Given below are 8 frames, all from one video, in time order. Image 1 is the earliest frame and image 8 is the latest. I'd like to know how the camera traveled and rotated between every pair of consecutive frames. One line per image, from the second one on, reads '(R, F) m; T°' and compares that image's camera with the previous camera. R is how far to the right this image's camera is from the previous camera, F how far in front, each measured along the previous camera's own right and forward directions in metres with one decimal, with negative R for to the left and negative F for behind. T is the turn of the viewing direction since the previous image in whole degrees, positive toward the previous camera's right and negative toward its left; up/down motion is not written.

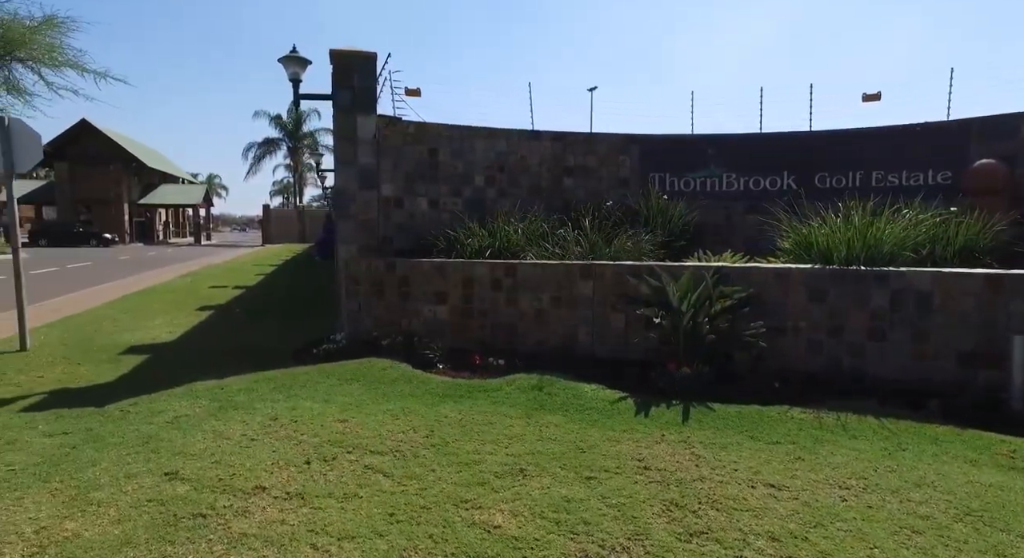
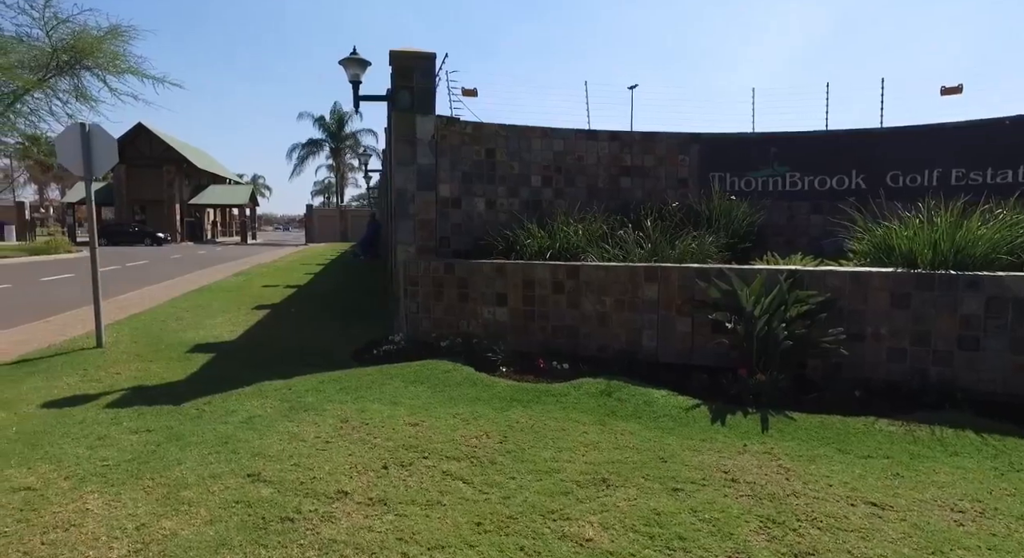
(-0.3, +0.1) m; -3°
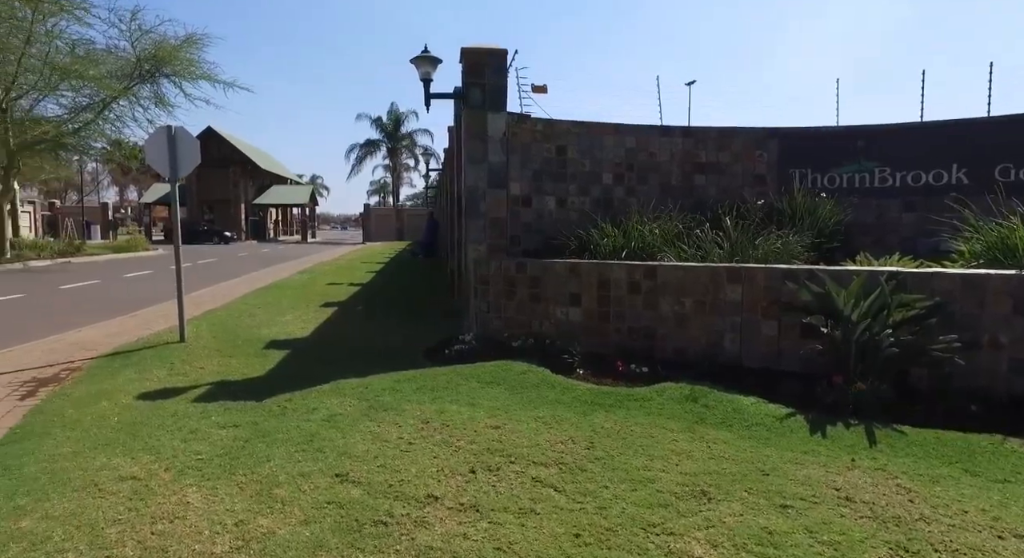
(-0.3, +0.1) m; -5°
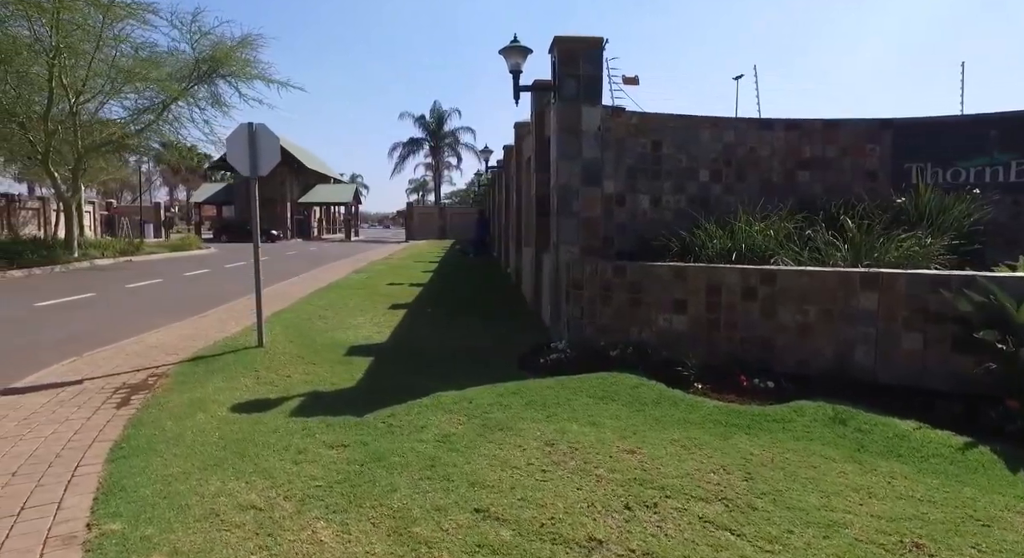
(-0.7, +0.4) m; -3°
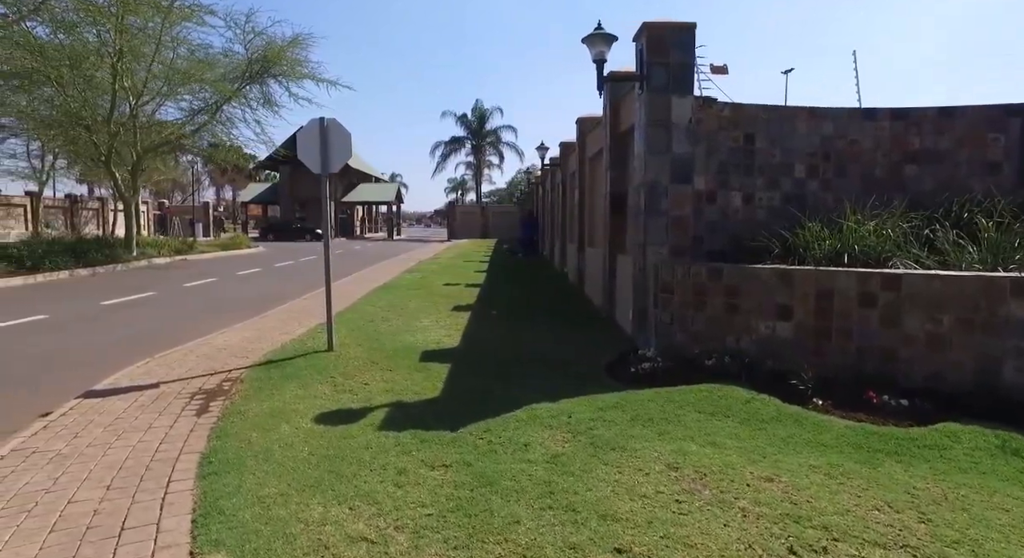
(-0.5, +0.4) m; -3°
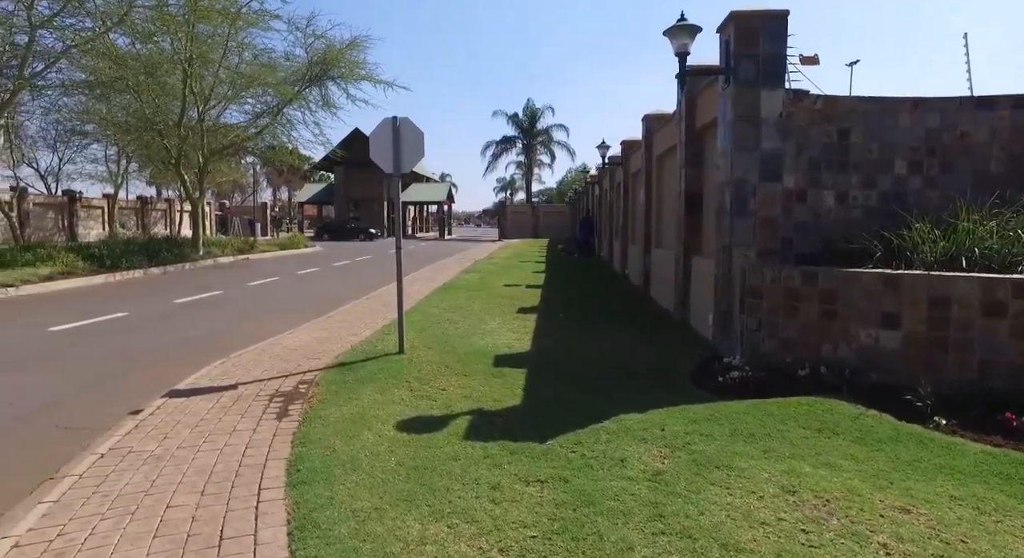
(-0.3, +0.2) m; -4°
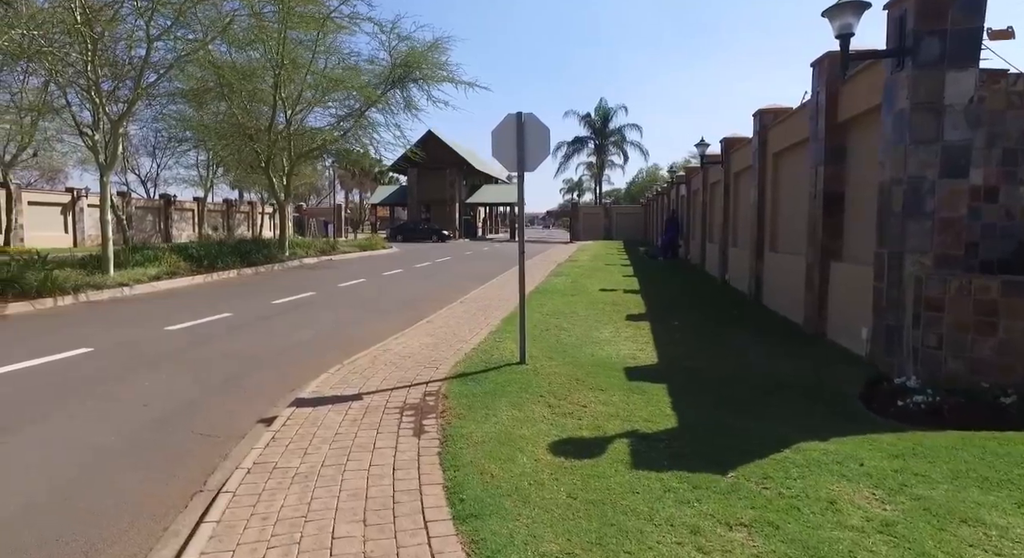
(-0.7, +0.4) m; -6°
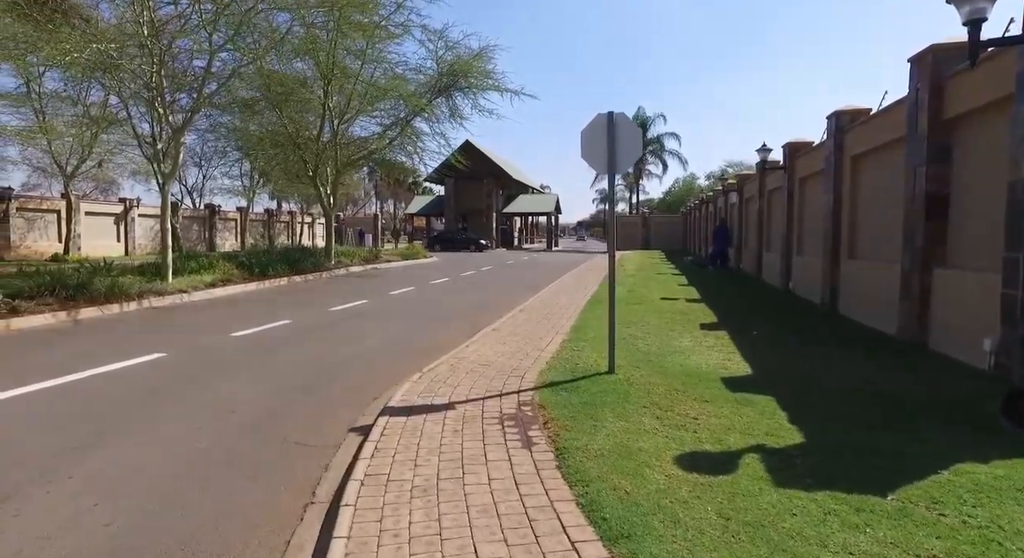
(-0.6, +0.2) m; -3°
